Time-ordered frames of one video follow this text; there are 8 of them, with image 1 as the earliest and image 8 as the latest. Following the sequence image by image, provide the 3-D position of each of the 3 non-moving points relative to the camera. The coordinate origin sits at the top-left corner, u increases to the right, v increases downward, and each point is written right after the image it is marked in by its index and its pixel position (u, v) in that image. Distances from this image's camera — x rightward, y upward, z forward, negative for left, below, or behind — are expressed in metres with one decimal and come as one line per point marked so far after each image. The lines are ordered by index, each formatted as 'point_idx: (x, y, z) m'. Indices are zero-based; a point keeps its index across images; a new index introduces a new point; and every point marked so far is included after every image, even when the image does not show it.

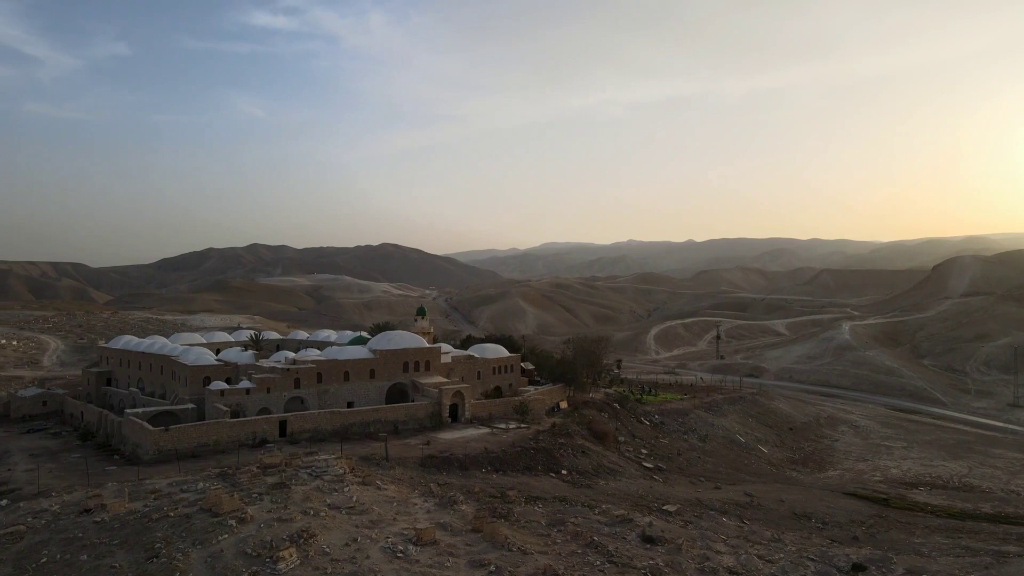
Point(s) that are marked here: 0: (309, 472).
0: (-4.7, -4.2, +15.2) m
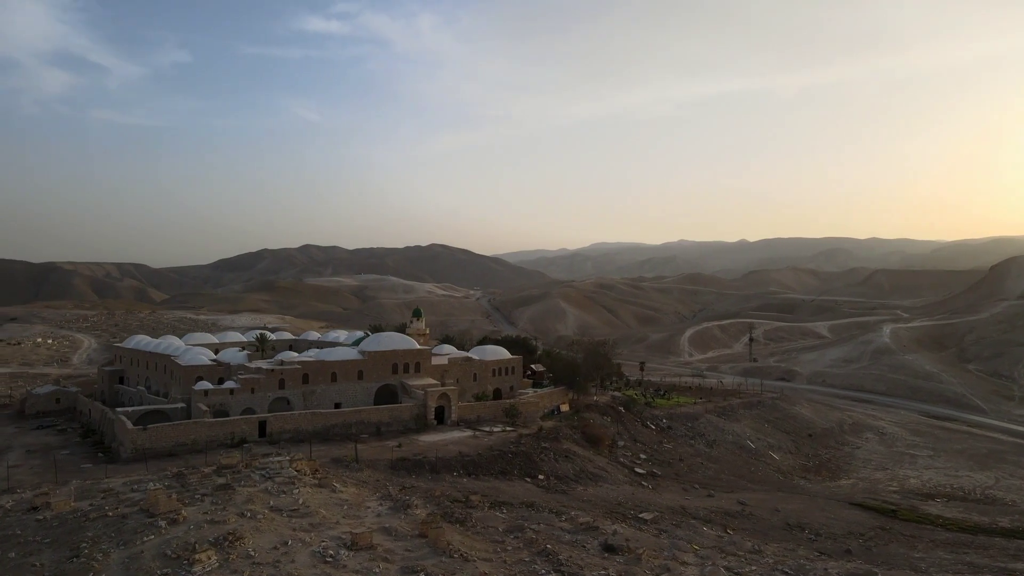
0: (-5.7, -4.2, +15.2) m
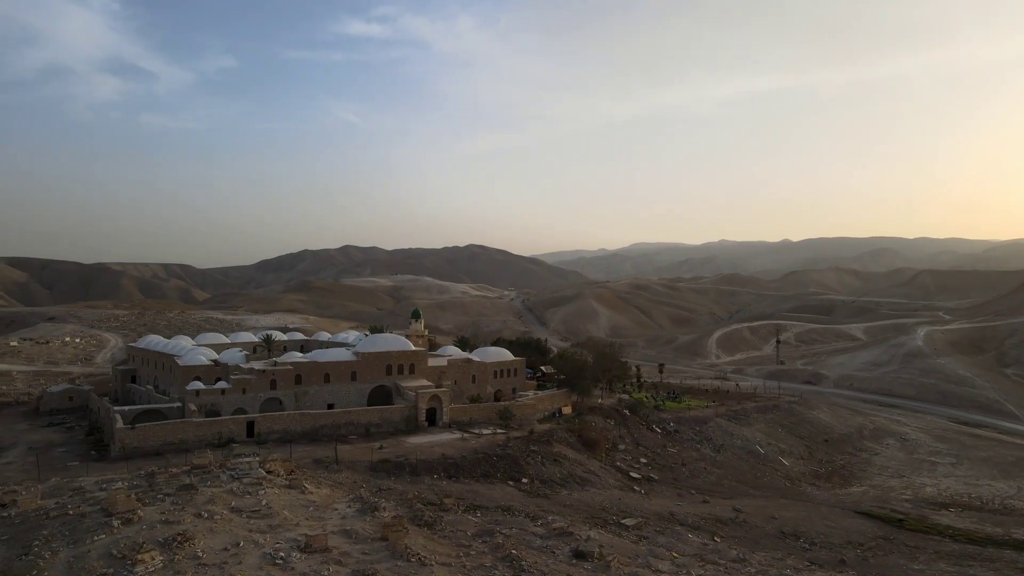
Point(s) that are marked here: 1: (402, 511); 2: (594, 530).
0: (-6.4, -4.3, +15.3) m
1: (-2.6, -5.3, +15.7) m
2: (+2.1, -6.3, +17.3) m
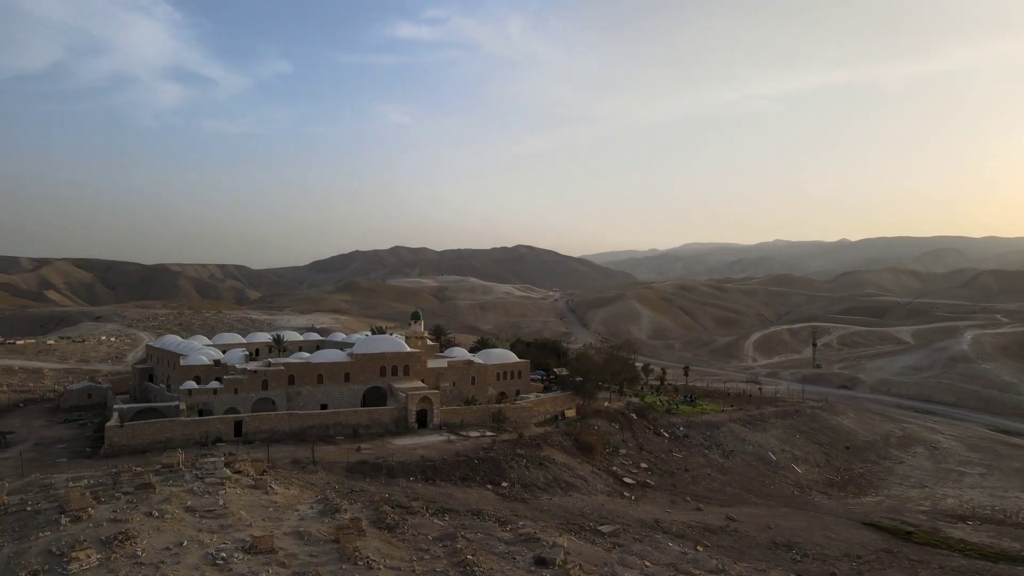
0: (-7.3, -4.3, +15.5) m
1: (-3.5, -5.3, +15.6) m
2: (+1.3, -6.3, +17.0) m
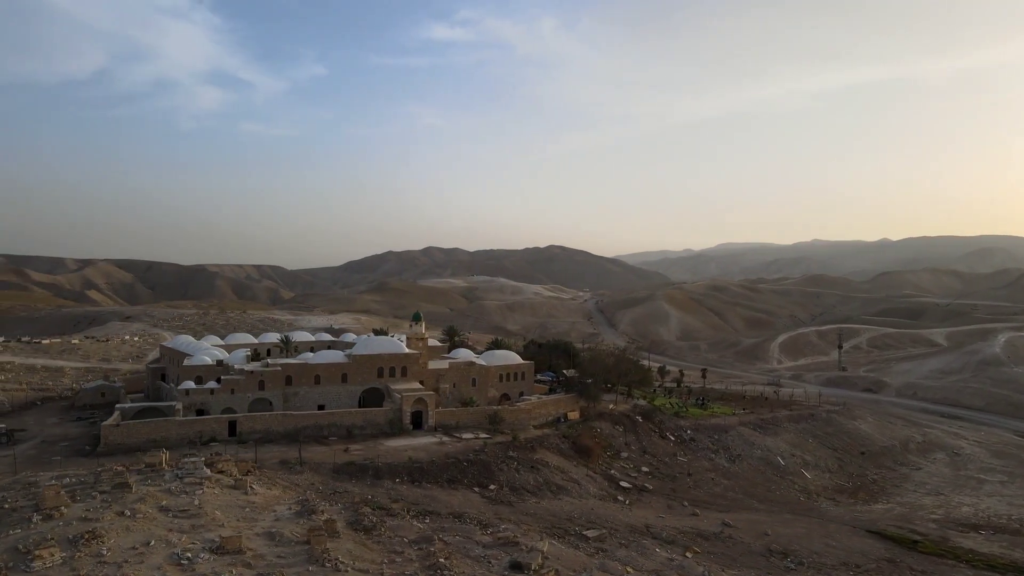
0: (-7.8, -4.3, +15.6) m
1: (-4.0, -5.4, +15.6) m
2: (+0.9, -6.4, +16.8) m
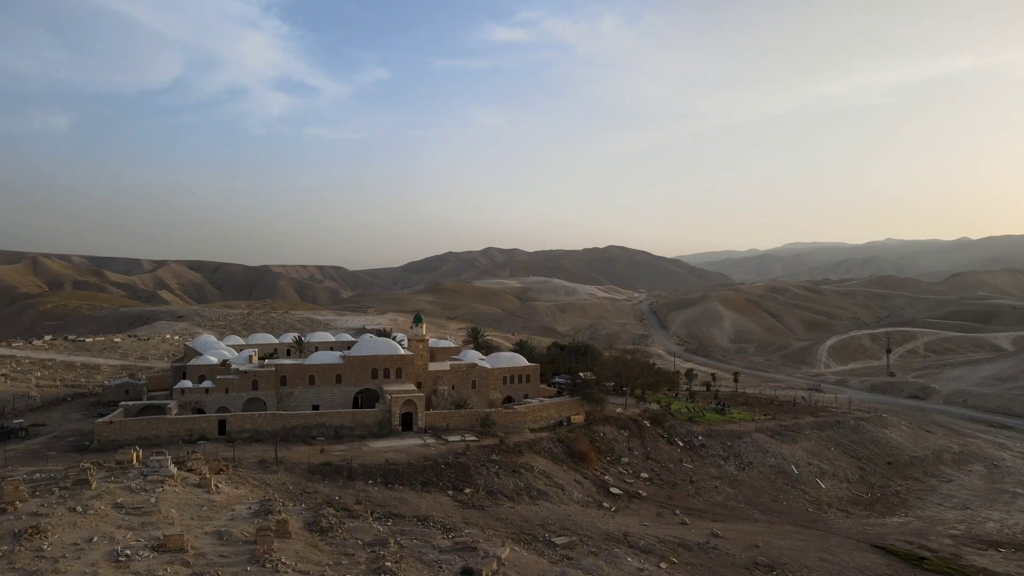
0: (-8.8, -4.4, +16.0) m
1: (-5.0, -5.4, +15.8) m
2: (-0.1, -6.5, +16.6) m
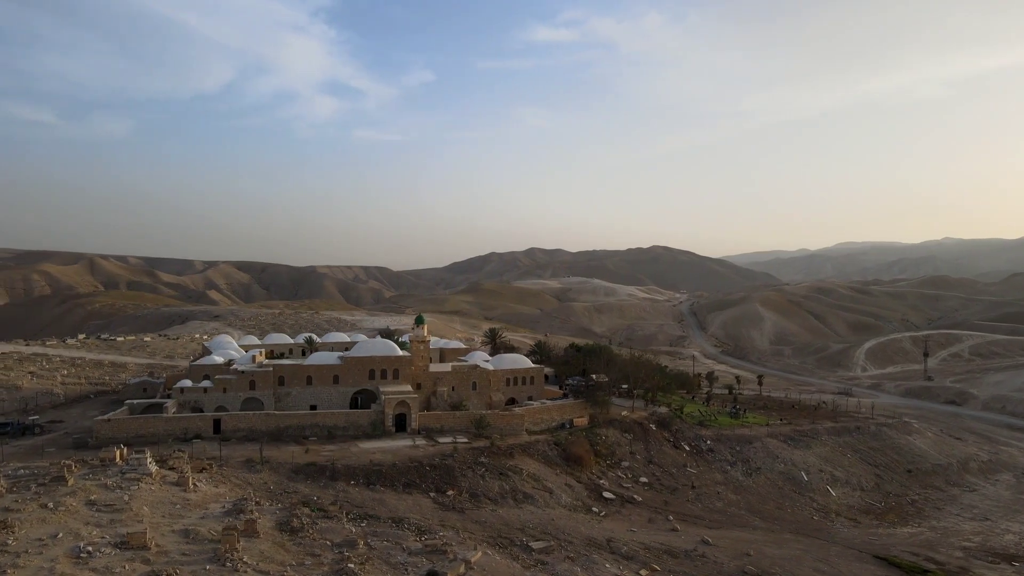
0: (-9.5, -4.4, +16.4) m
1: (-5.7, -5.5, +16.0) m
2: (-0.8, -6.5, +16.5) m
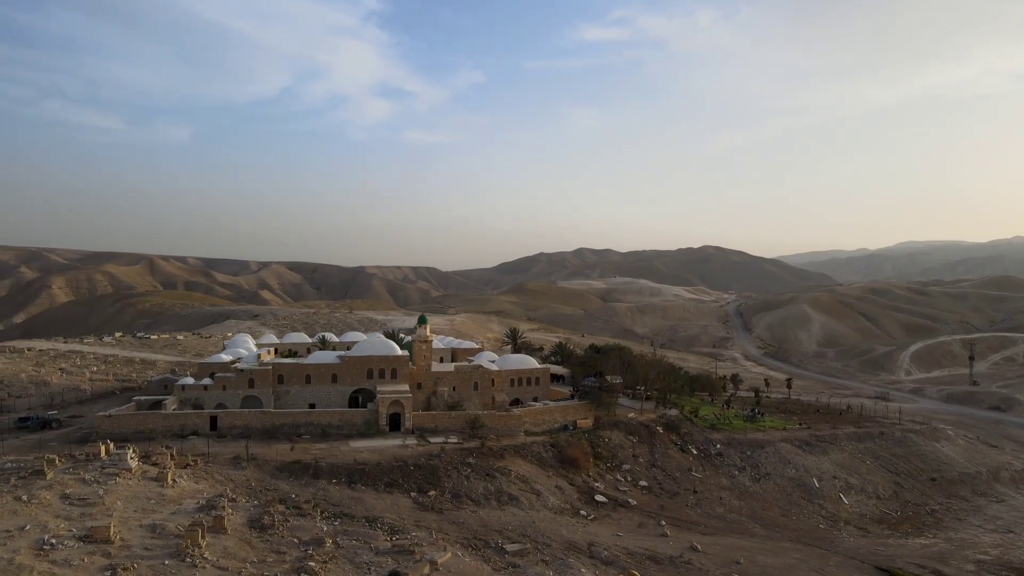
0: (-10.3, -4.4, +16.9) m
1: (-6.5, -5.5, +16.2) m
2: (-1.5, -6.5, +16.5) m
